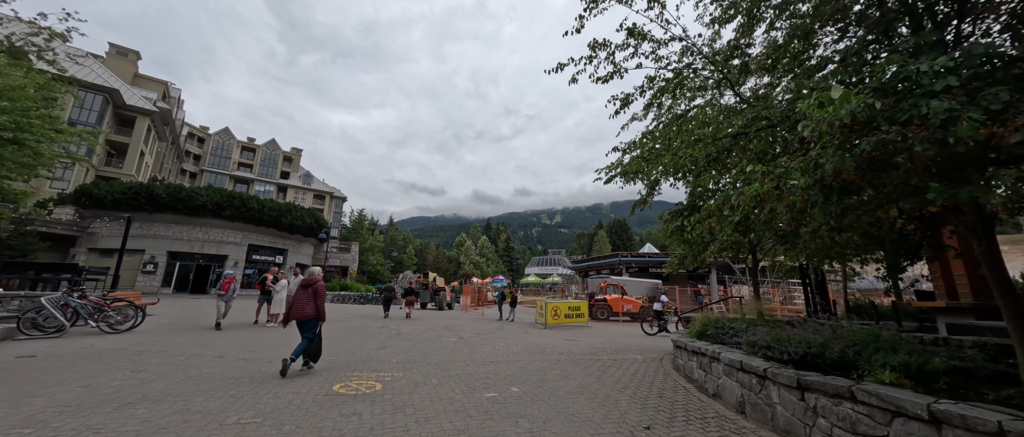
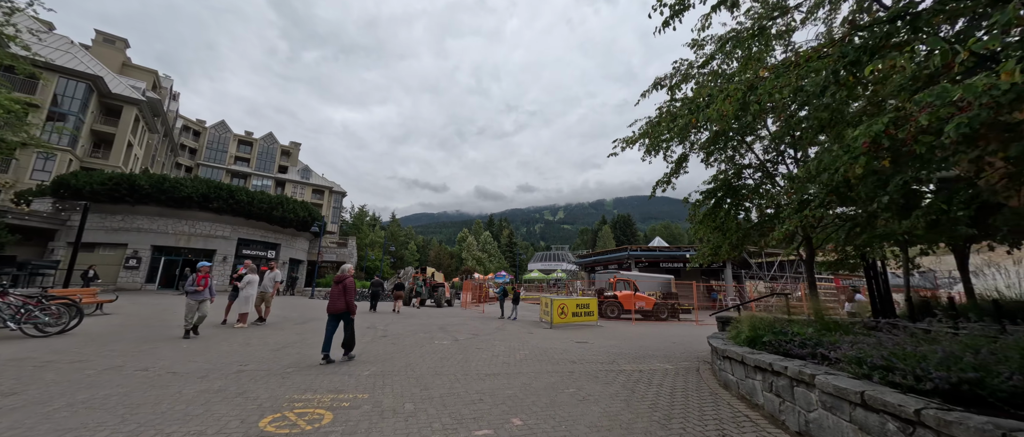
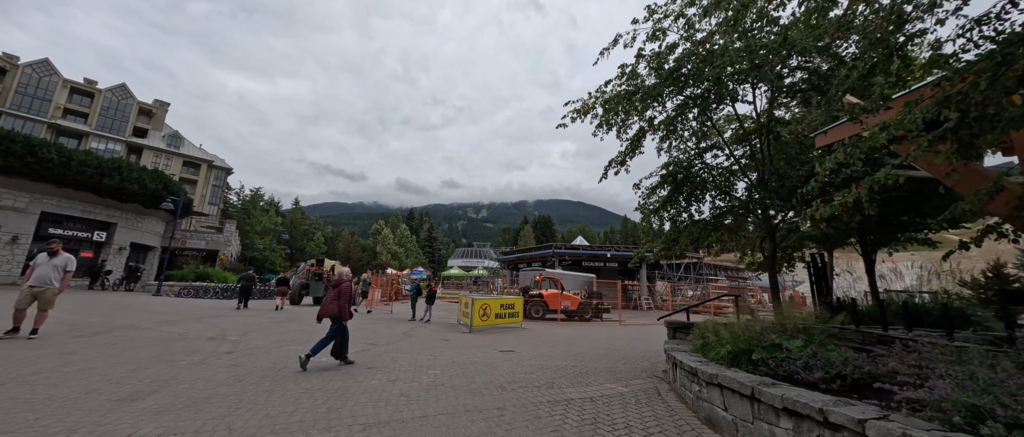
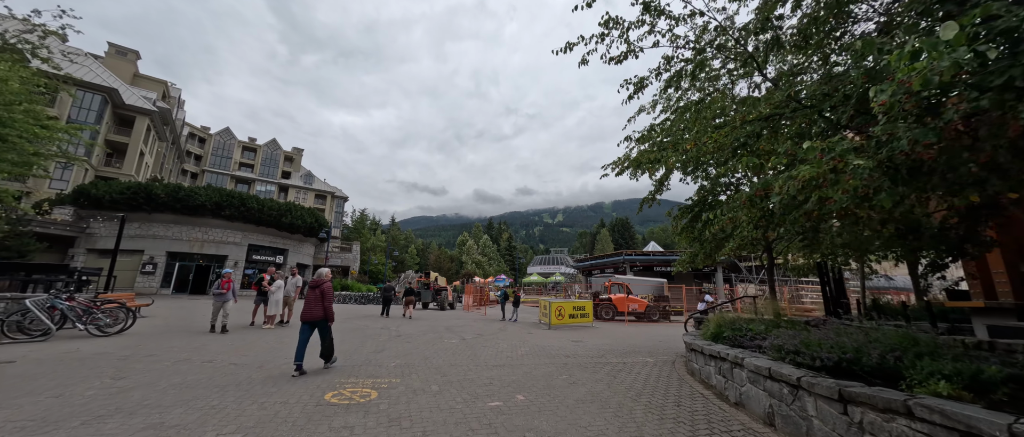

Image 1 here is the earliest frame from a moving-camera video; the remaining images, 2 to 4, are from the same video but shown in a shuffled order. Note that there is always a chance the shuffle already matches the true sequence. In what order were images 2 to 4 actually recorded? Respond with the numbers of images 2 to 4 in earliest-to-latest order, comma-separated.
4, 2, 3
